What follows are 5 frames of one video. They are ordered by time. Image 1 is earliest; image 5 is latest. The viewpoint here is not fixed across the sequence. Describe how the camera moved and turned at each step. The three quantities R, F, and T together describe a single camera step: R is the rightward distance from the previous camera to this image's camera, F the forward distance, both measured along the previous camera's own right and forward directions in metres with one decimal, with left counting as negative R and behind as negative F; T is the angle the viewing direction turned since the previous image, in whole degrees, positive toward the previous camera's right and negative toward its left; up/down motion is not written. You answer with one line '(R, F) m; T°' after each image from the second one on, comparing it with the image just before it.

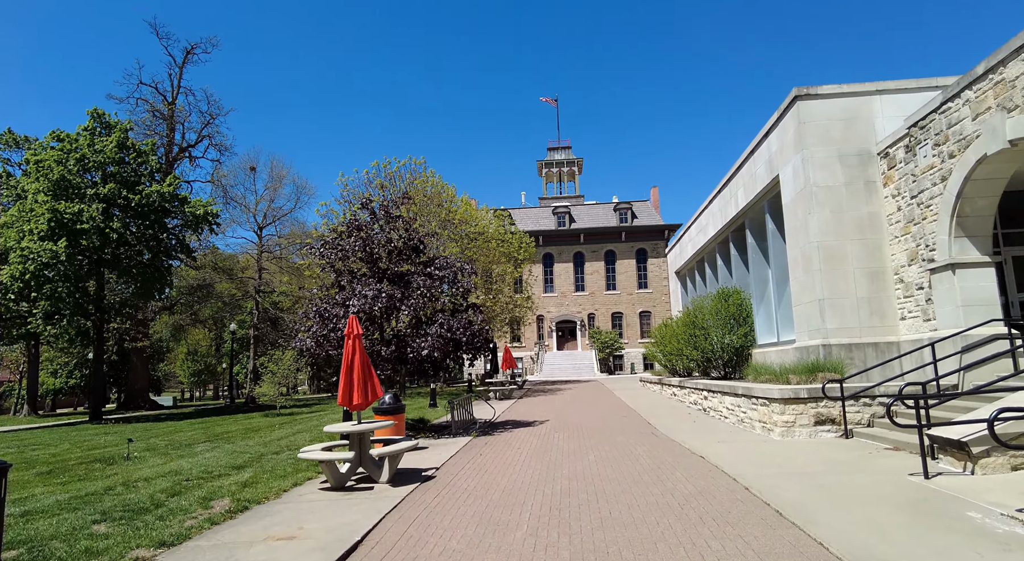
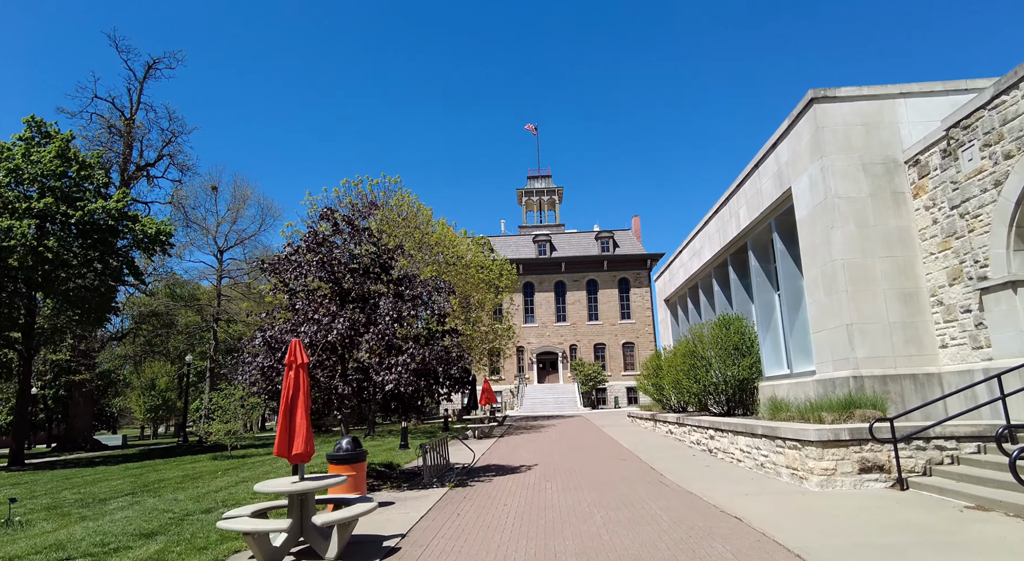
(-0.1, +1.6) m; +2°
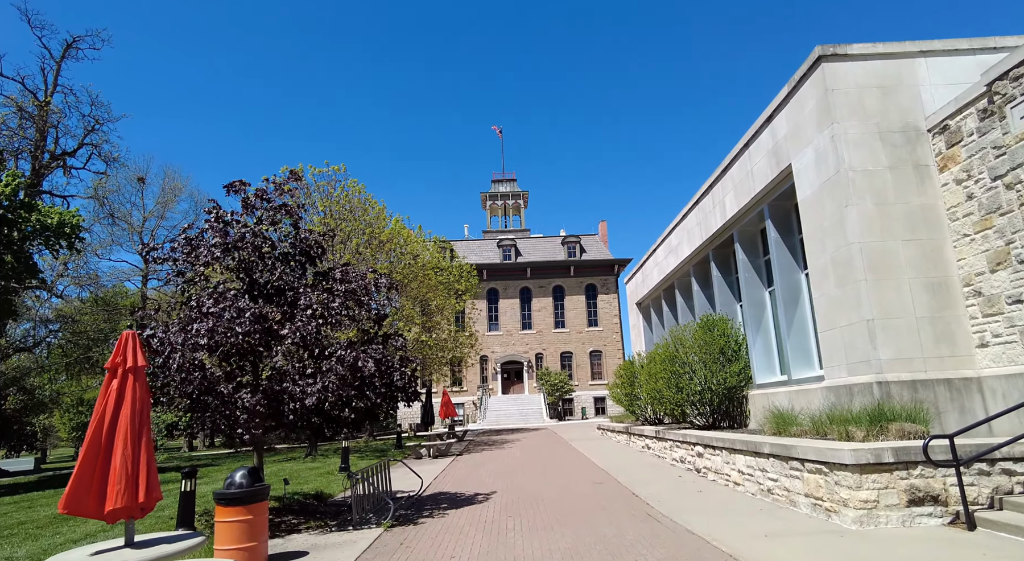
(+0.2, +2.0) m; +3°
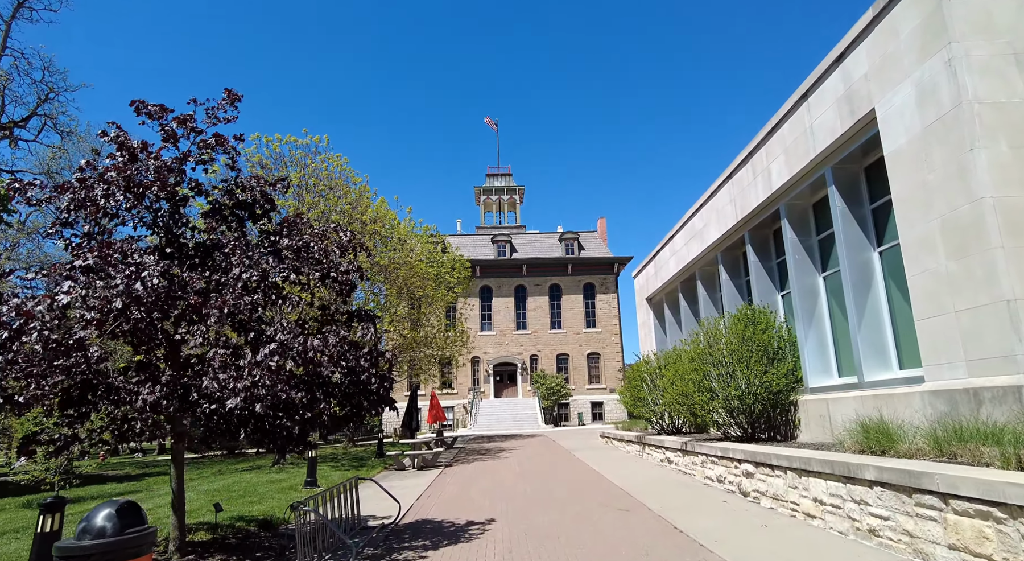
(-0.2, +2.3) m; +1°
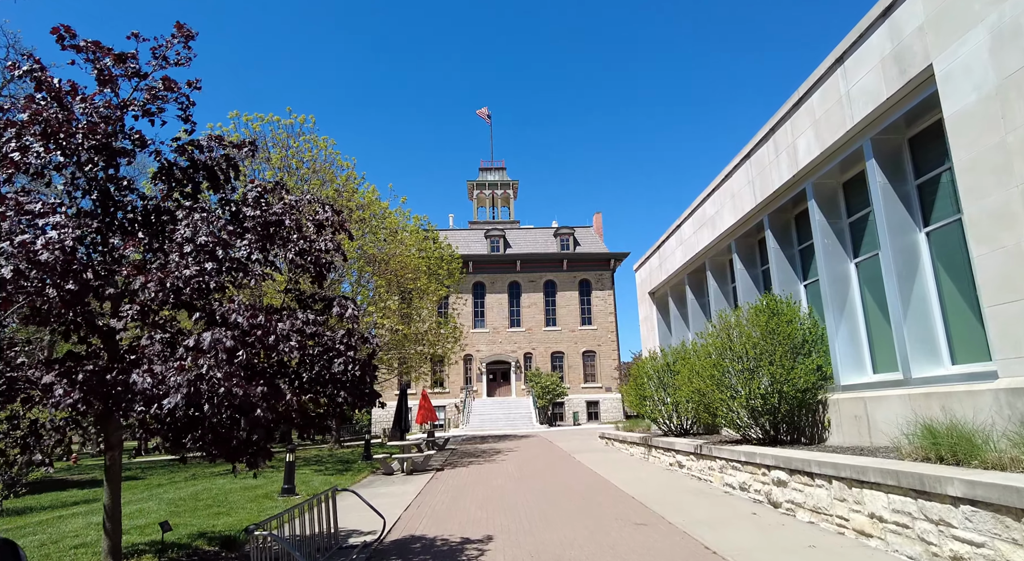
(-0.1, +1.1) m; +1°
